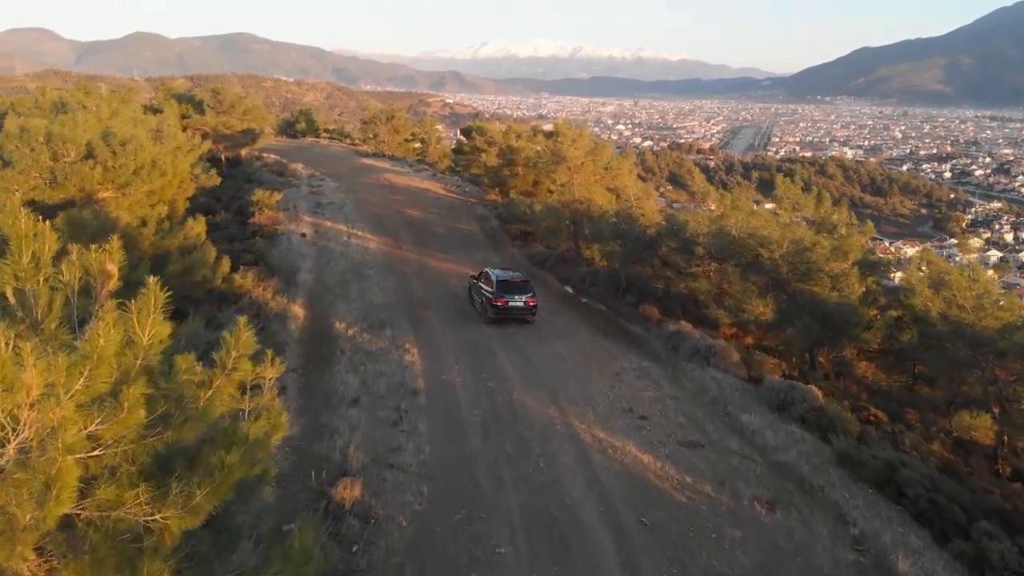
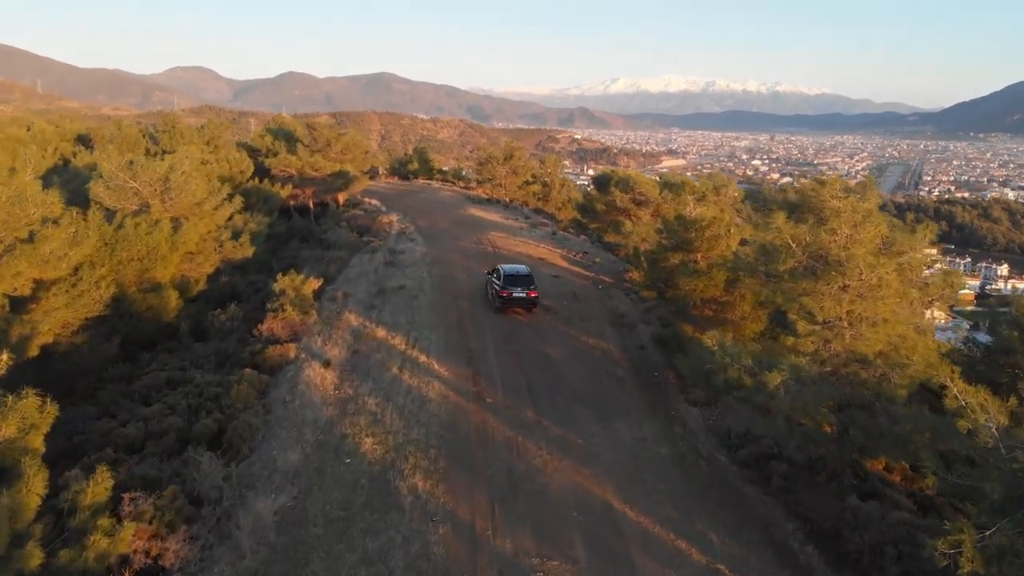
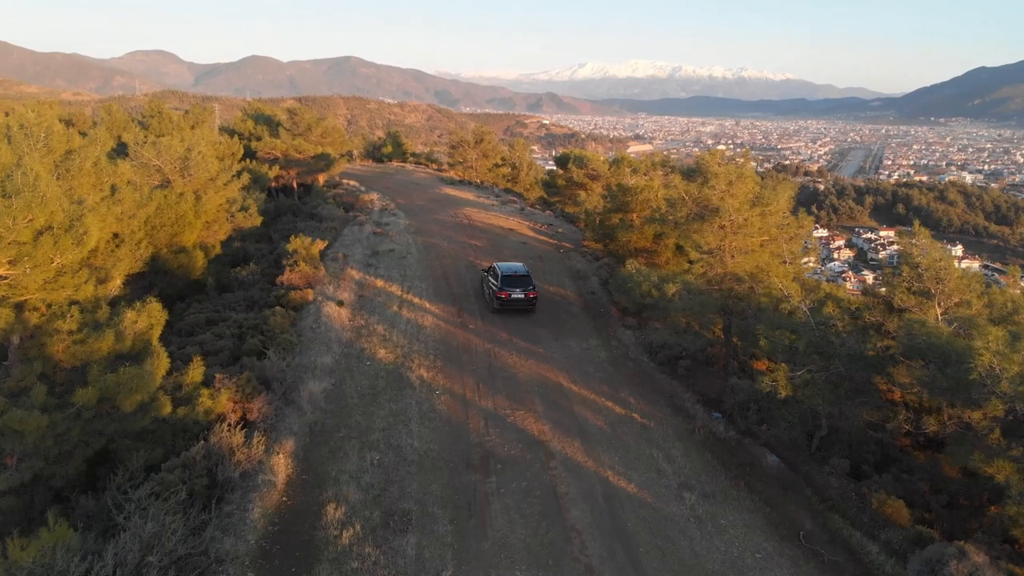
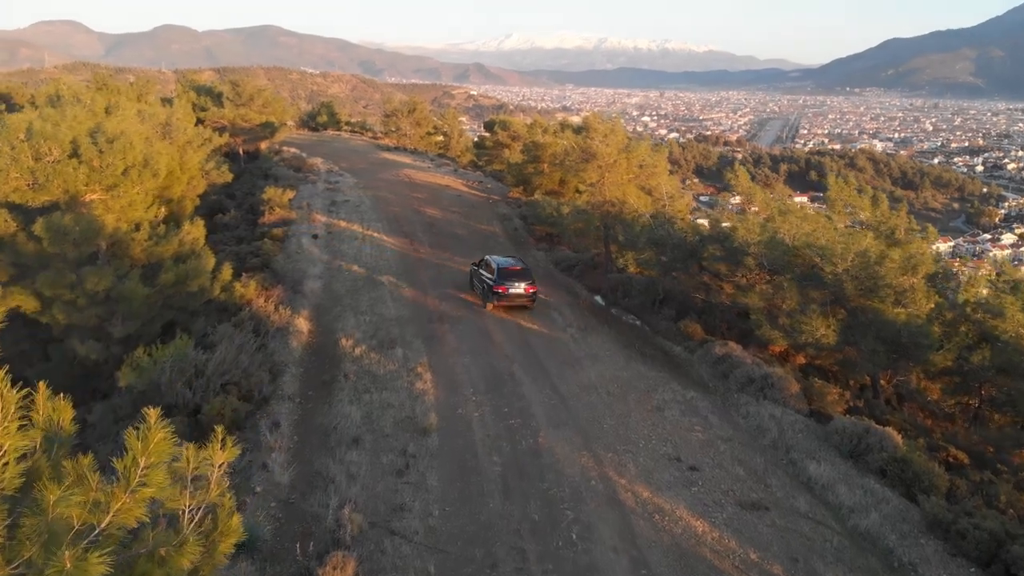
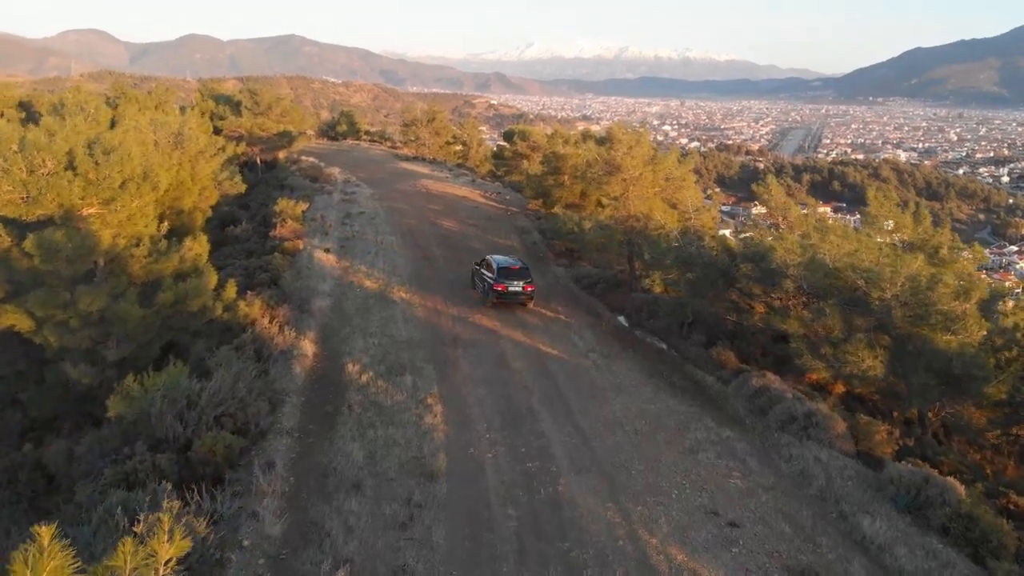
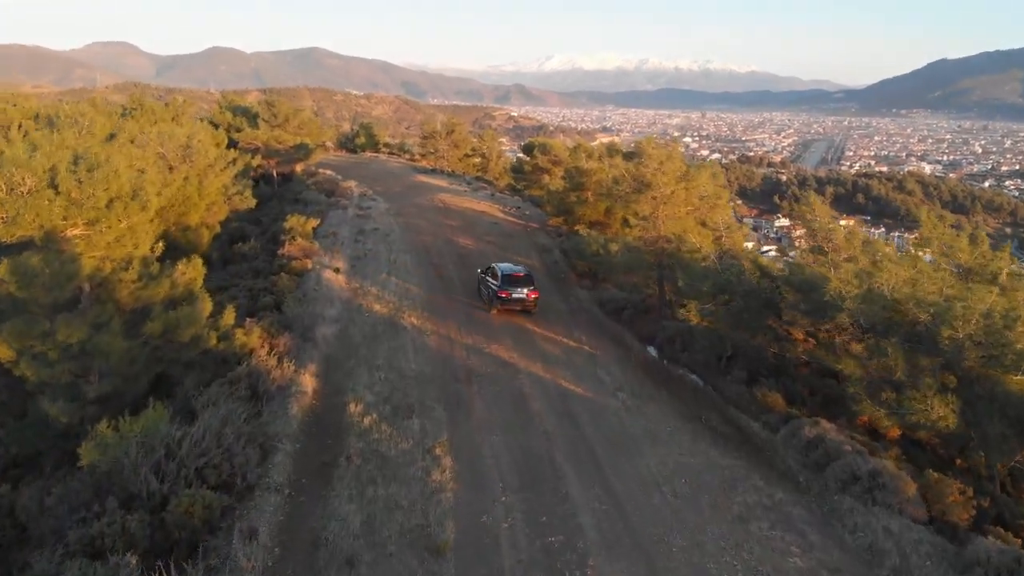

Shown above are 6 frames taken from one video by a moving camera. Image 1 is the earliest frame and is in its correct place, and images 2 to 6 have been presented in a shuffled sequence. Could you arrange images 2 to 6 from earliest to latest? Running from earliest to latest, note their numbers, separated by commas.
4, 5, 6, 3, 2
